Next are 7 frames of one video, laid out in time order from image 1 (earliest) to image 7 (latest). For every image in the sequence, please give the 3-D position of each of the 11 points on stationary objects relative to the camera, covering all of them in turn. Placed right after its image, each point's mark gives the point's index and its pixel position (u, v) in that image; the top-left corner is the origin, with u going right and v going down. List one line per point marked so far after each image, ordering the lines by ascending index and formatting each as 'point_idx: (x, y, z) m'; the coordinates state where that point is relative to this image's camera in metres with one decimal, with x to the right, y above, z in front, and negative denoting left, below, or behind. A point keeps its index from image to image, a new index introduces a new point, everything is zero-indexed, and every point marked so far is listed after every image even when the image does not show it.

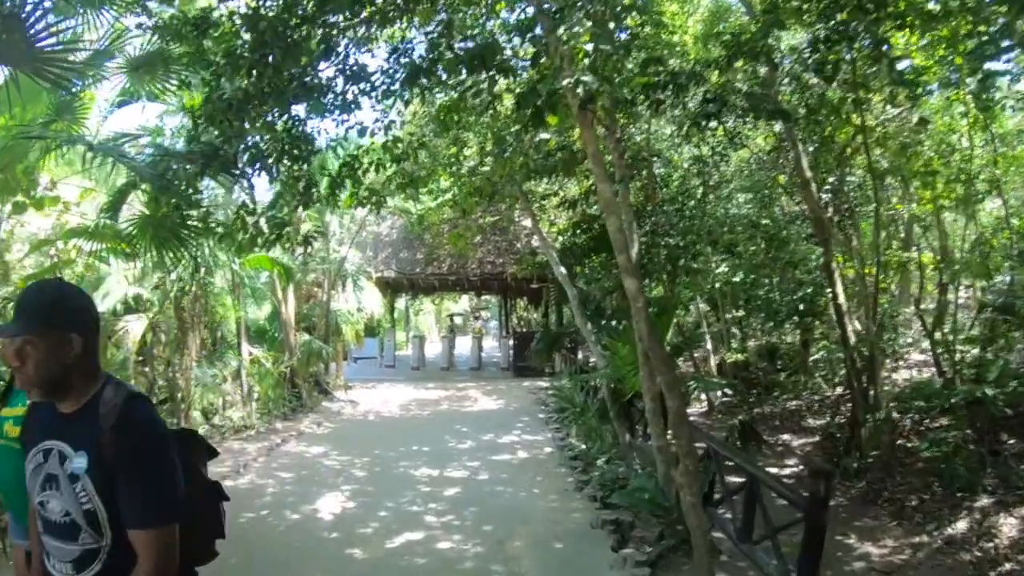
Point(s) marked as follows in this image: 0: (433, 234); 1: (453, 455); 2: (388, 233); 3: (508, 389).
0: (-1.2, +0.8, +14.0) m
1: (-0.5, -1.4, +7.6) m
2: (-2.0, +0.9, +15.0) m
3: (-0.1, -1.4, +12.8) m
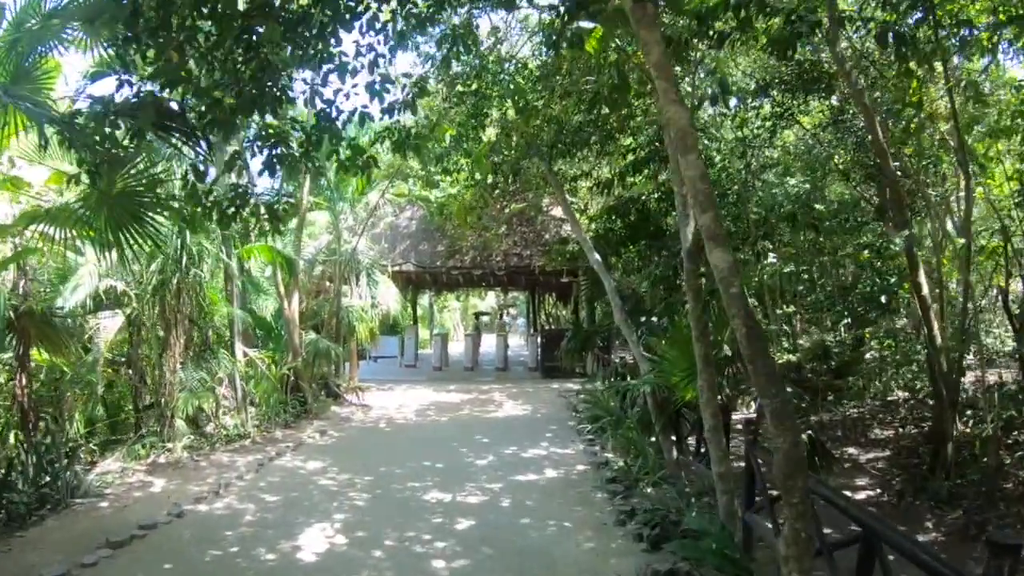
0: (-0.8, +0.9, +12.9) m
1: (-0.3, -1.4, +6.5) m
2: (-1.6, +1.0, +13.9) m
3: (+0.3, -1.3, +11.7) m
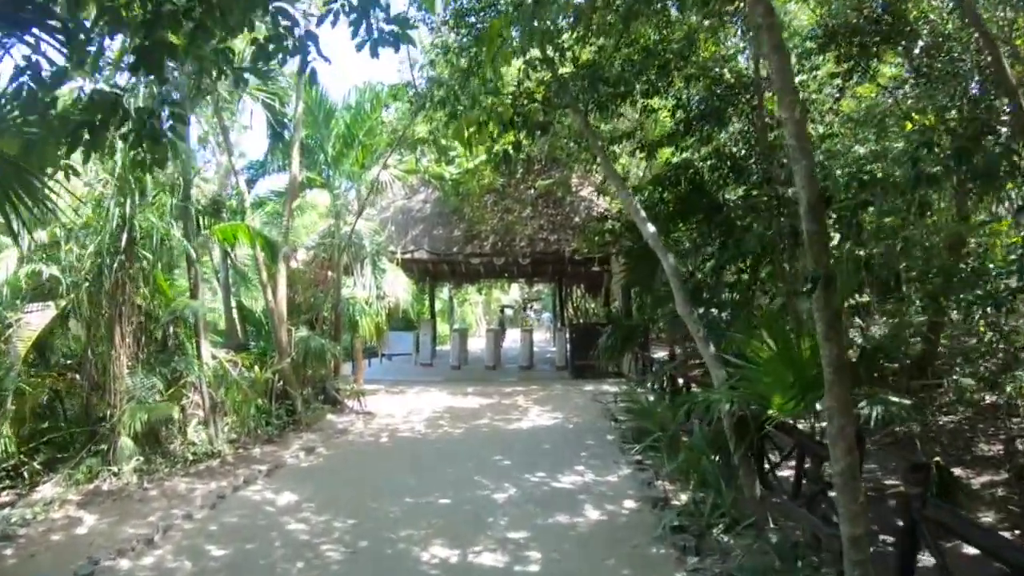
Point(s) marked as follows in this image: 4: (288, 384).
0: (-0.5, +1.1, +11.4) m
1: (-0.1, -1.2, +4.9) m
2: (-1.3, +1.1, +12.4) m
3: (+0.6, -1.2, +10.1) m
4: (-2.0, -0.9, +8.0) m
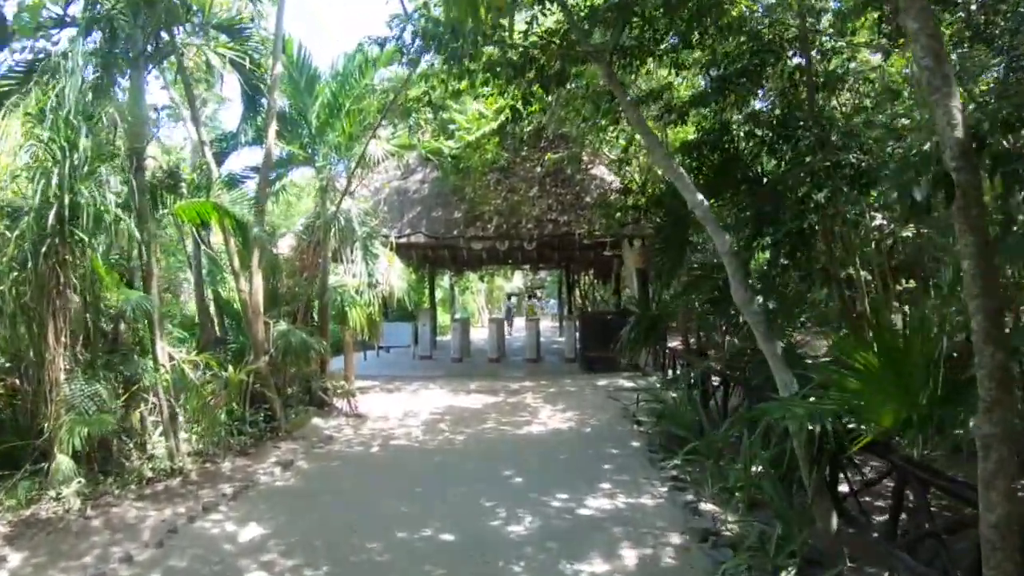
0: (-0.4, +1.2, +10.3) m
1: (-0.1, -1.2, +3.9) m
2: (-1.2, +1.3, +11.4) m
3: (+0.7, -1.0, +9.1) m
4: (-1.9, -0.8, +7.0) m
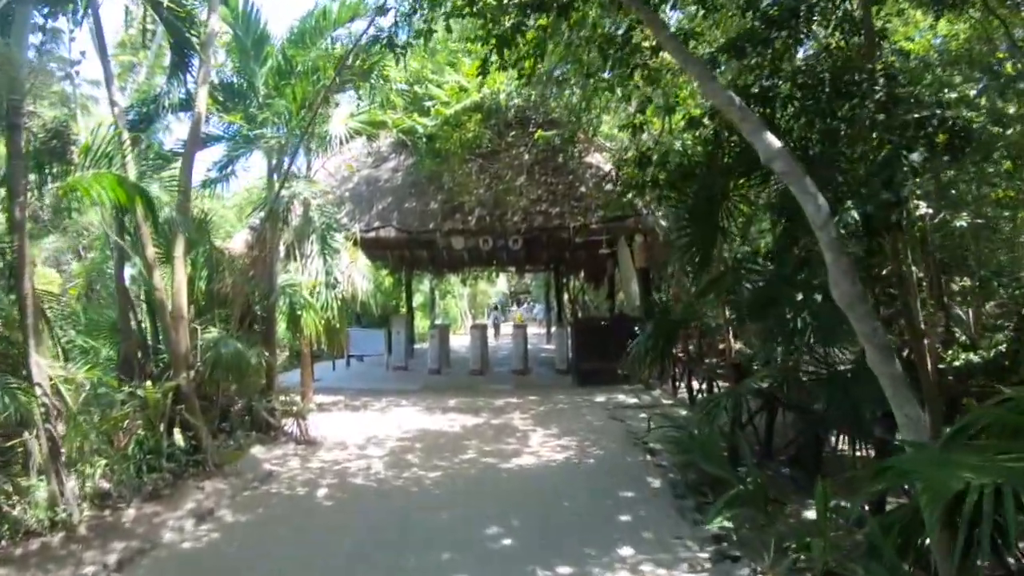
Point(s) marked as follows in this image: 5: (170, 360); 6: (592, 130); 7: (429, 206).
0: (-0.6, +1.2, +9.0) m
1: (-0.1, -1.1, +2.6) m
2: (-1.4, +1.3, +10.0) m
3: (+0.5, -1.0, +7.8) m
4: (-2.0, -0.8, +5.6) m
5: (-2.1, -0.5, +5.6) m
6: (+0.7, +1.4, +8.3) m
7: (-0.8, +0.9, +9.4) m
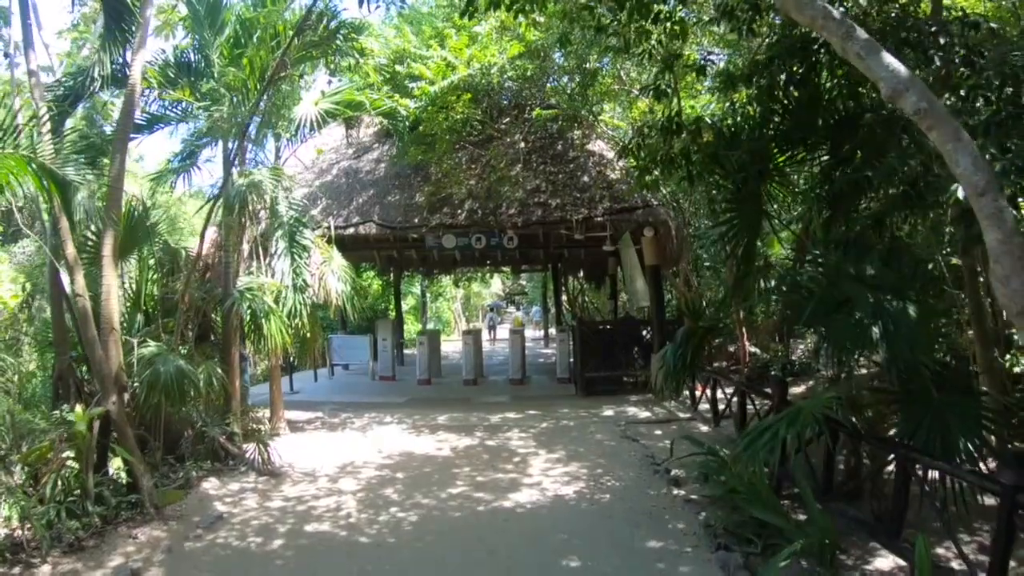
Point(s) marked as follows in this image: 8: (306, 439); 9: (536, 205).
0: (-0.6, +1.2, +8.1) m
1: (-0.1, -1.2, +1.7) m
2: (-1.4, +1.2, +9.1) m
3: (+0.5, -1.1, +6.9) m
4: (-2.0, -0.8, +4.7) m
5: (-2.1, -0.5, +4.7) m
6: (+0.7, +1.4, +7.4) m
7: (-0.9, +0.8, +8.5) m
8: (-1.5, -1.1, +6.7) m
9: (+0.2, +0.7, +8.3) m
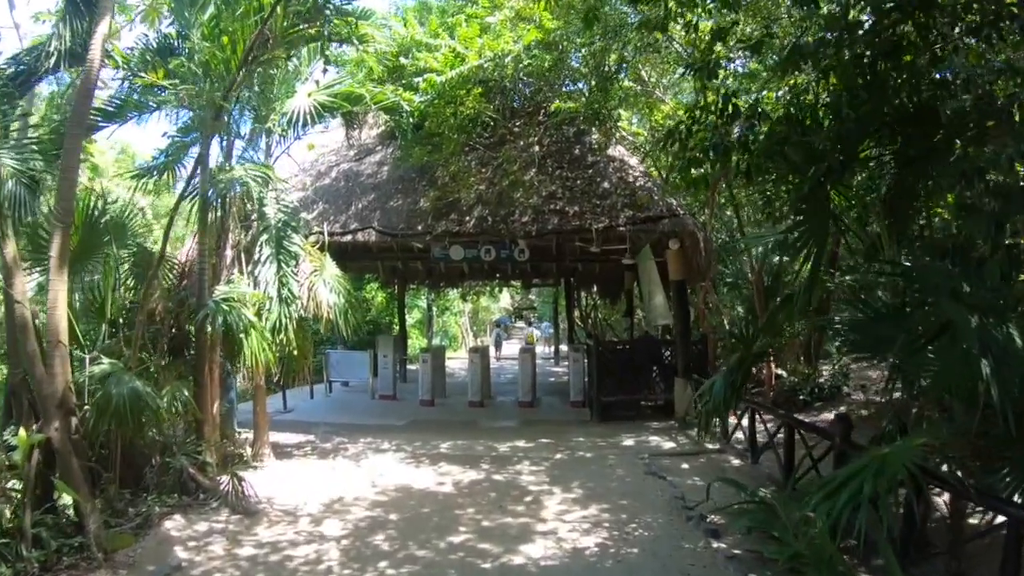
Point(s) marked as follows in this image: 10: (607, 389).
0: (-0.5, +1.1, +7.4) m
1: (-0.1, -1.2, +1.0) m
2: (-1.3, +1.1, +8.5) m
3: (+0.6, -1.2, +6.2) m
4: (-2.0, -0.8, +4.0) m
5: (-2.1, -0.5, +4.0) m
6: (+0.8, +1.3, +6.8) m
7: (-0.8, +0.7, +7.9) m
8: (-1.5, -1.2, +6.0) m
9: (+0.3, +0.6, +7.7) m
10: (+0.9, -0.9, +8.1) m
